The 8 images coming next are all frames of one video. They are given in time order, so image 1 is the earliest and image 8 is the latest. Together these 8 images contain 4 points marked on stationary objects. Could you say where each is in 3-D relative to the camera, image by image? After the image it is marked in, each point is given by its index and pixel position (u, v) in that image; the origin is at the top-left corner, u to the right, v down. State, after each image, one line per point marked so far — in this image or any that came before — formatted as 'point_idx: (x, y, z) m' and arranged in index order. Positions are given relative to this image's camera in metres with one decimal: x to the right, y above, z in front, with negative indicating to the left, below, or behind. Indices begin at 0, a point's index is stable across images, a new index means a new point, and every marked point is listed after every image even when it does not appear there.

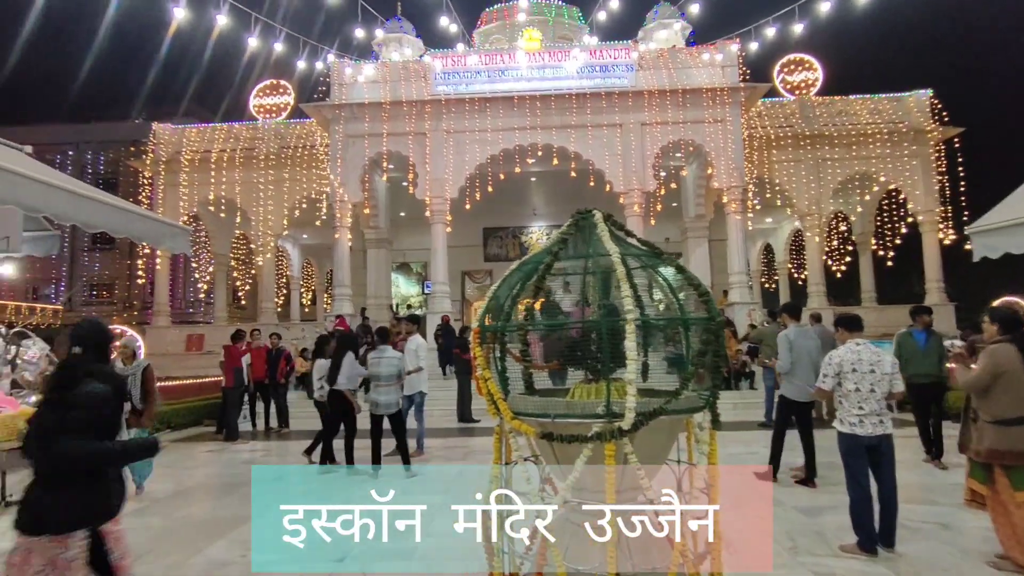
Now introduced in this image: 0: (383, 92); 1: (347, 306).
0: (-3.0, +4.6, +14.5) m
1: (-3.8, -0.4, +14.4) m
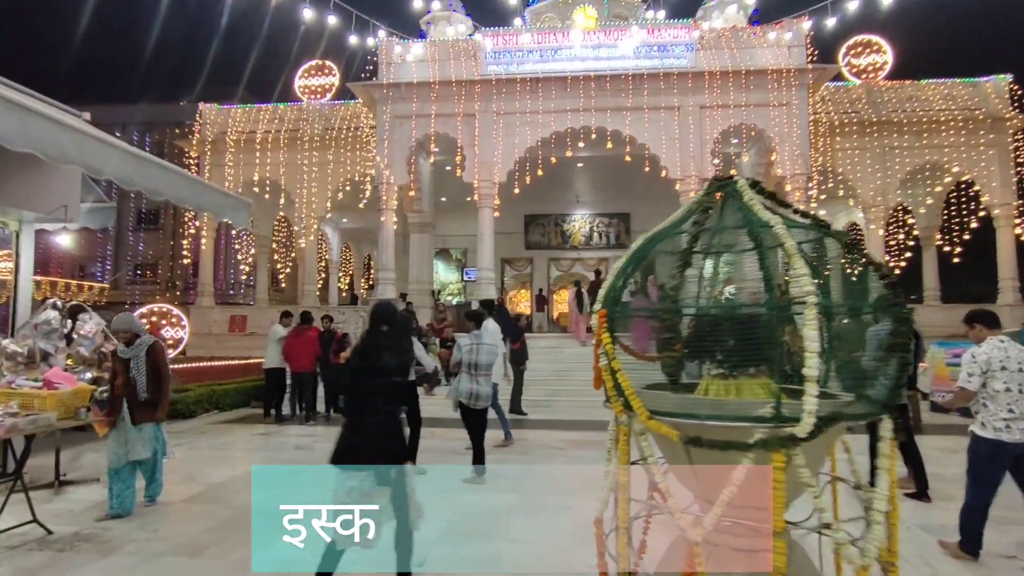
0: (-1.8, +4.9, +14.1) m
1: (-2.8, -0.1, +14.2) m
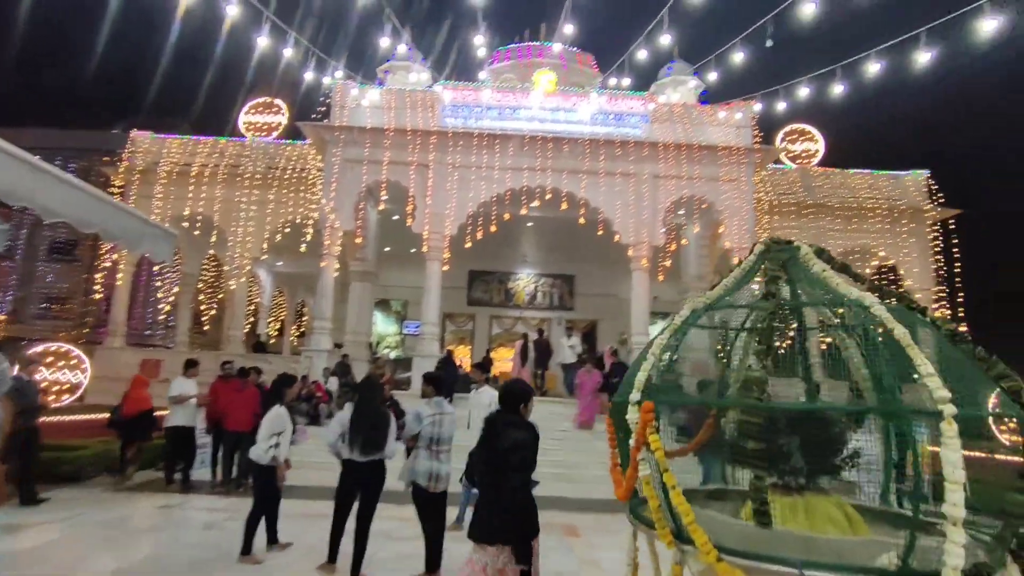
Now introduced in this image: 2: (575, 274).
0: (-2.8, +3.7, +13.8) m
1: (-4.0, -1.1, +13.2) m
2: (+1.9, +0.4, +19.4) m
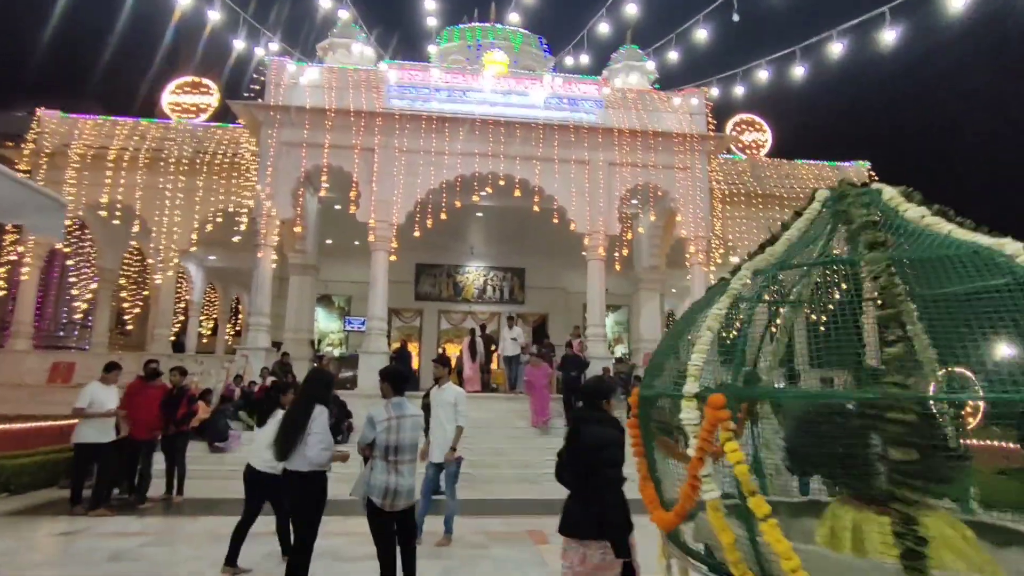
0: (-3.8, +3.9, +12.8) m
1: (-4.9, -1.0, +12.3) m
2: (+0.4, +0.6, +18.9) m
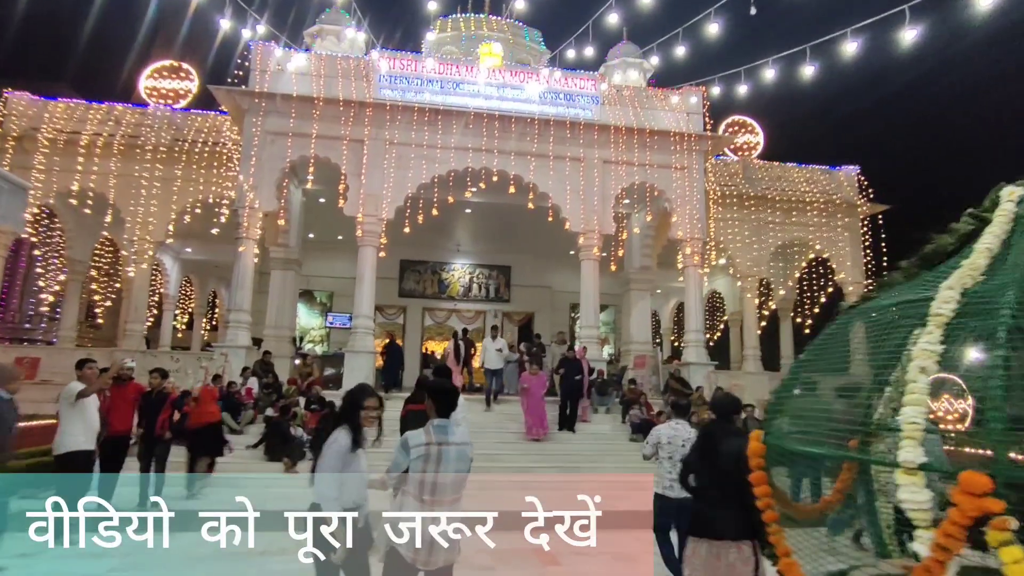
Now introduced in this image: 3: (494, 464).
0: (-3.9, +4.0, +12.3) m
1: (-5.0, -0.9, +11.7) m
2: (0.0, +0.7, +18.5) m
3: (-0.2, -2.5, +8.7) m
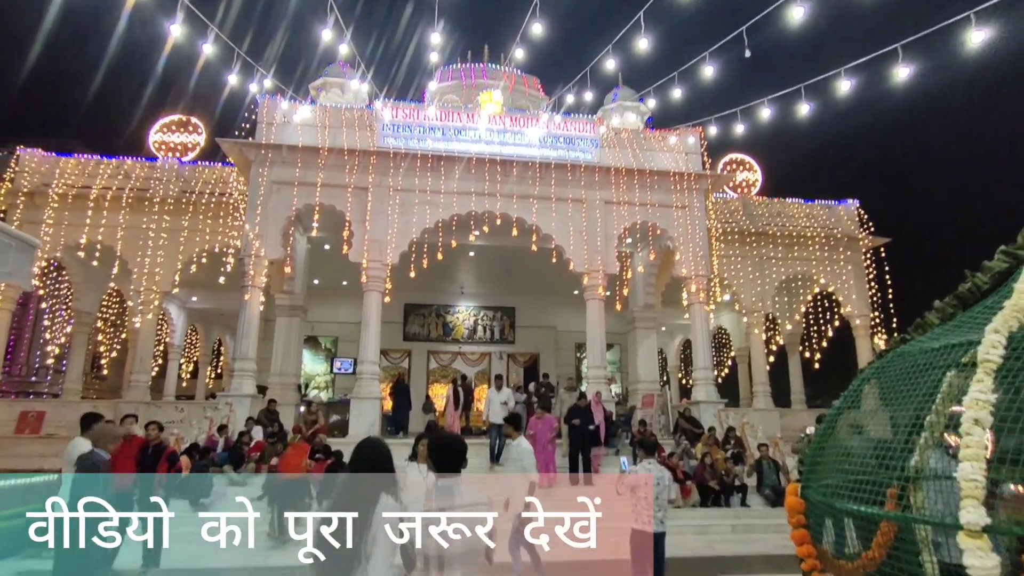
0: (-3.9, +3.0, +12.6) m
1: (-4.9, -1.8, +11.7) m
2: (+0.1, -0.5, +18.5) m
3: (-0.1, -3.1, +8.5) m
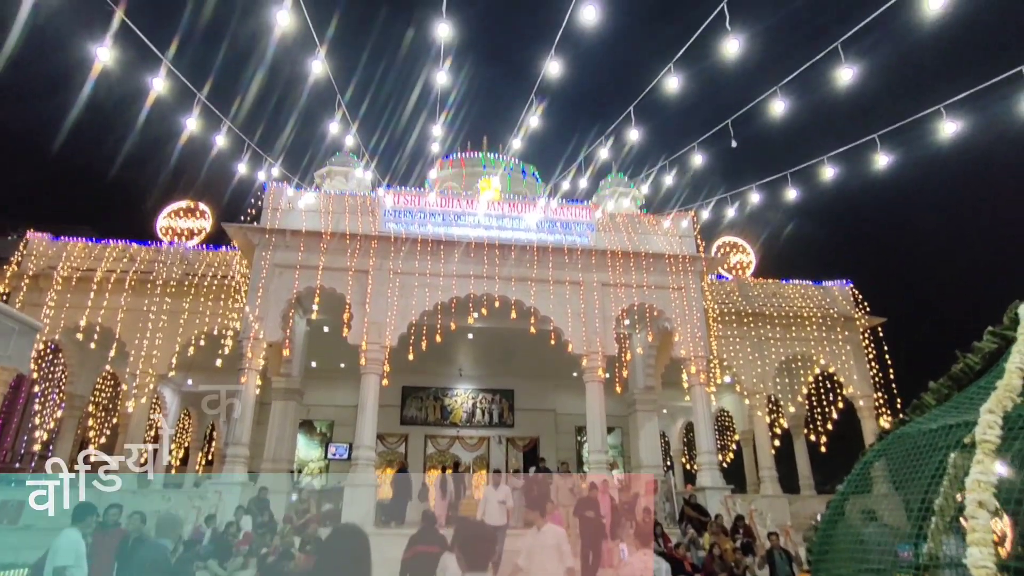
0: (-3.9, +1.4, +12.9) m
1: (-4.9, -3.3, +11.4) m
2: (+0.1, -3.0, +18.3) m
3: (-0.1, -4.1, +8.1) m
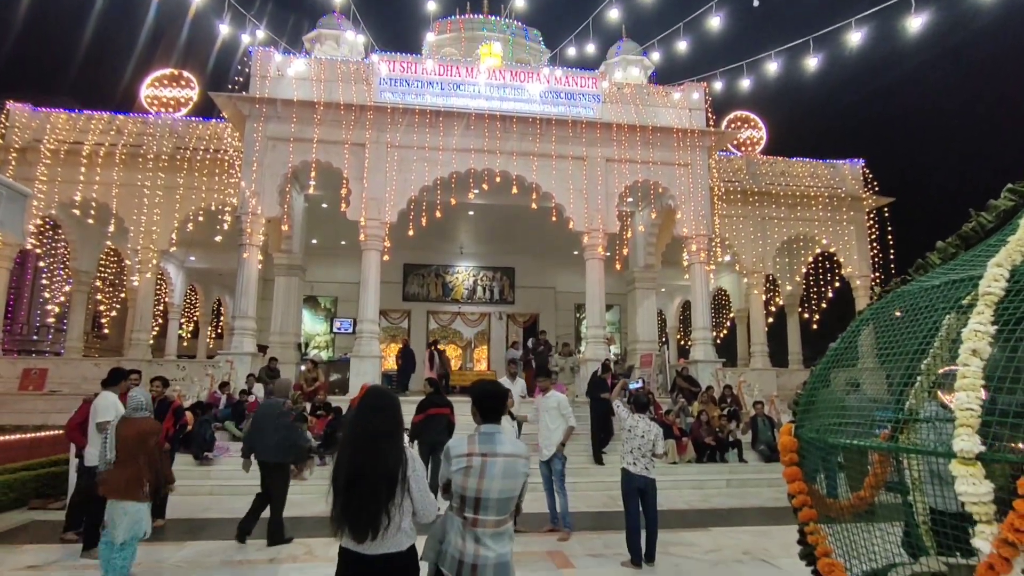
0: (-3.9, +3.9, +12.3) m
1: (-4.9, -1.0, +11.7) m
2: (+0.1, +0.6, +18.4) m
3: (-0.1, -2.5, +8.6) m
